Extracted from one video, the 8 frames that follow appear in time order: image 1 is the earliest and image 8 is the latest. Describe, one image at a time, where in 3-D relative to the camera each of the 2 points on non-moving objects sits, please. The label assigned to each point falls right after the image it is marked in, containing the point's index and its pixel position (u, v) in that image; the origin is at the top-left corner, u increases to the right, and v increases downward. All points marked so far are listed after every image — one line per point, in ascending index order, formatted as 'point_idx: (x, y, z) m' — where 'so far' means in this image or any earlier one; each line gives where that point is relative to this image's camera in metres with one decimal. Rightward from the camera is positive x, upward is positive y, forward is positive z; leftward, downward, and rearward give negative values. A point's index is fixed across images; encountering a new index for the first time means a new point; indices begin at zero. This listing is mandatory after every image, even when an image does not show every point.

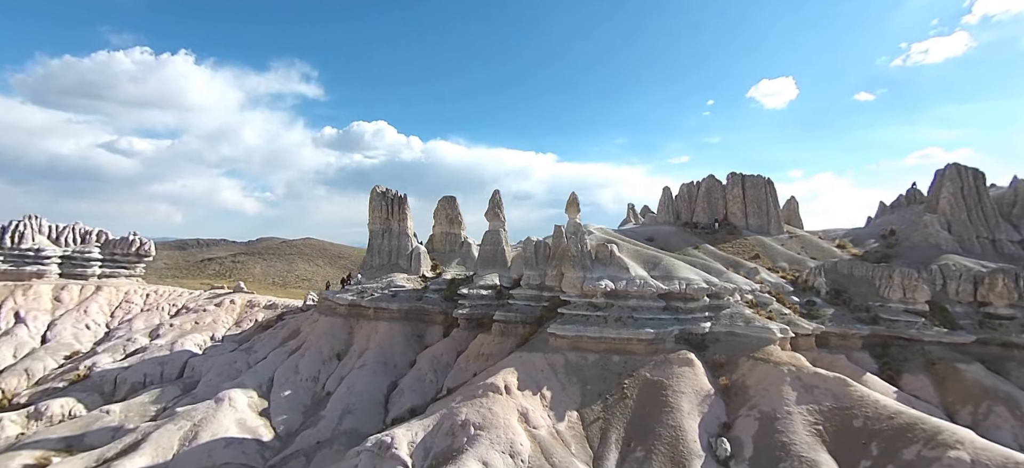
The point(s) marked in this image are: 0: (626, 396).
0: (+4.3, -6.0, +19.5) m
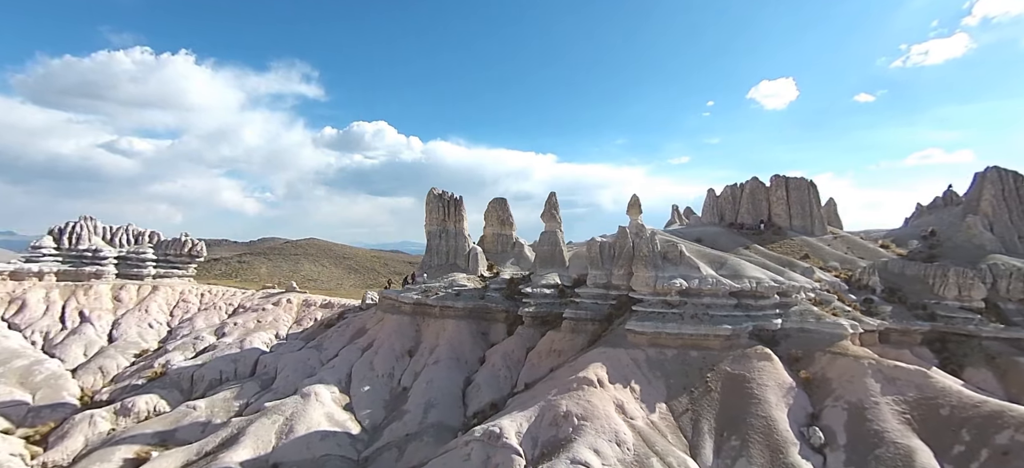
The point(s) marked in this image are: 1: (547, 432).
0: (+7.8, -6.1, +20.6) m
1: (+1.3, -7.0, +18.6) m
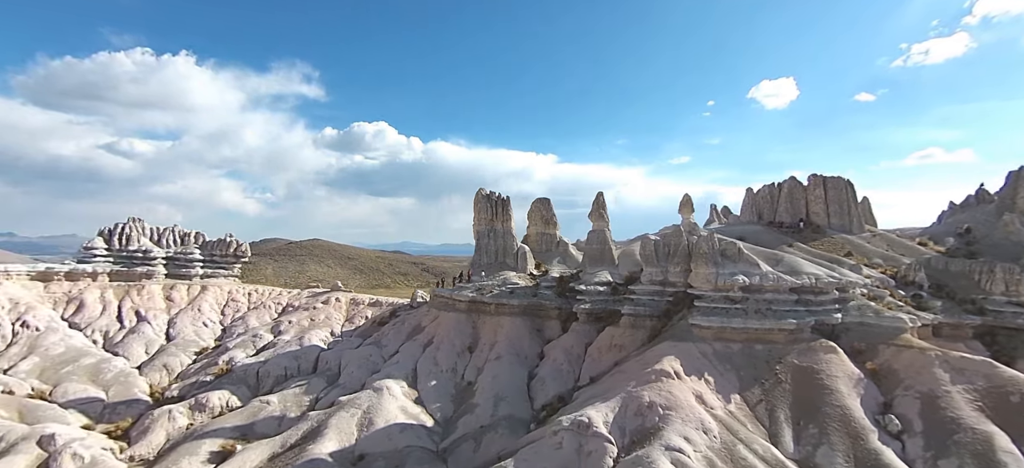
0: (+11.0, -6.0, +21.5) m
1: (+4.5, -6.9, +19.4) m
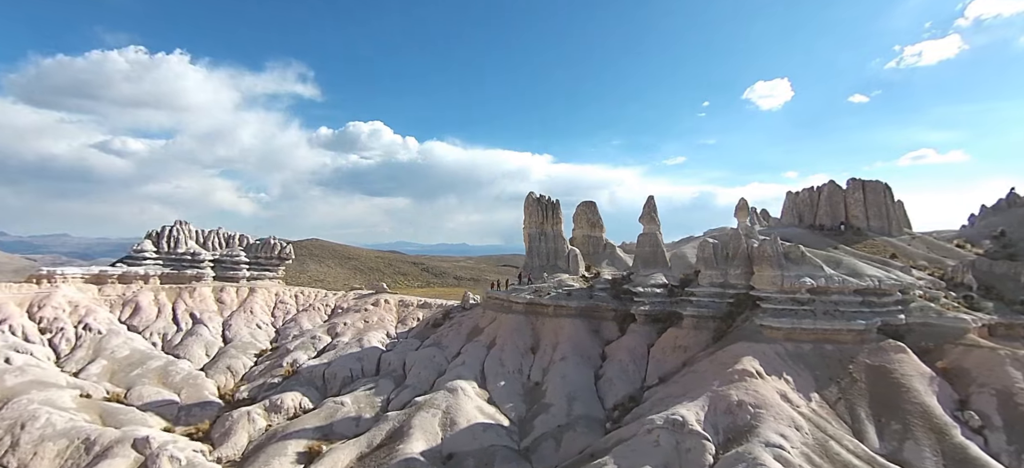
0: (+14.7, -6.2, +22.4) m
1: (+8.2, -7.1, +20.2) m
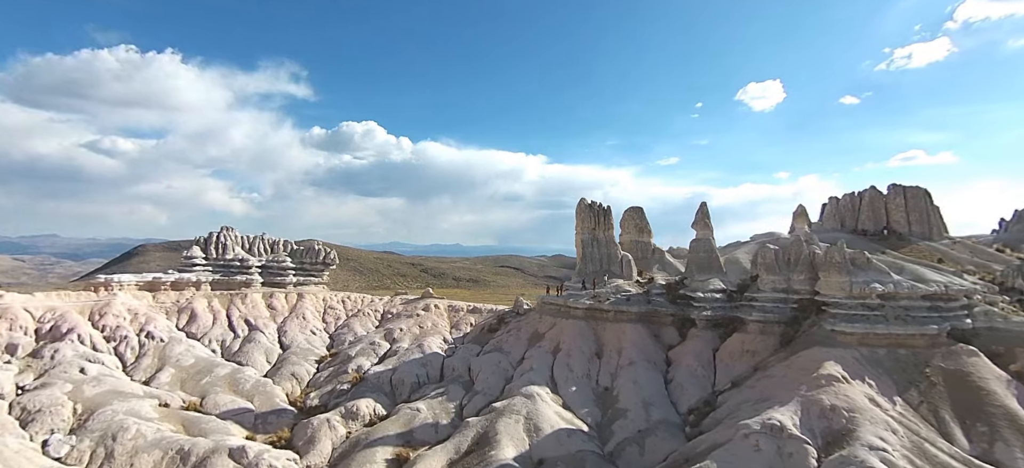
0: (+18.6, -6.6, +23.1) m
1: (+12.1, -7.5, +20.8) m
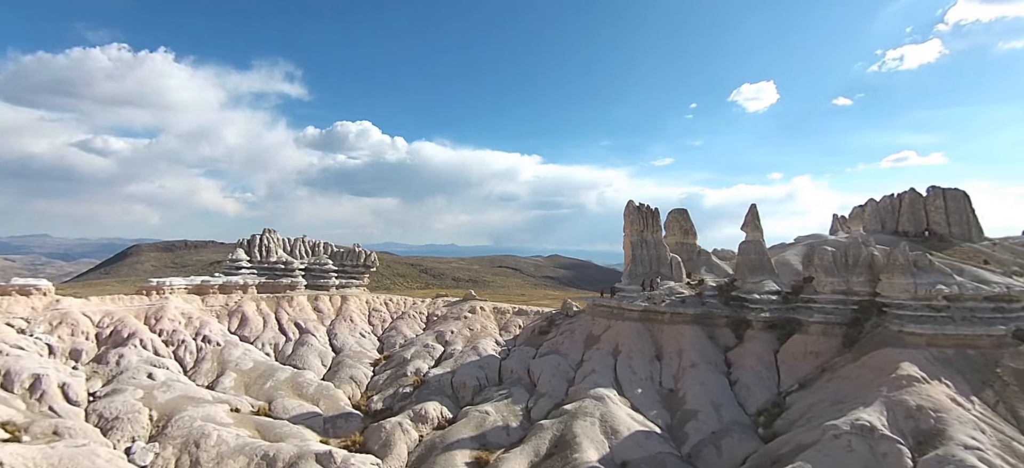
0: (+22.2, -6.7, +23.5) m
1: (+15.8, -7.7, +21.1) m
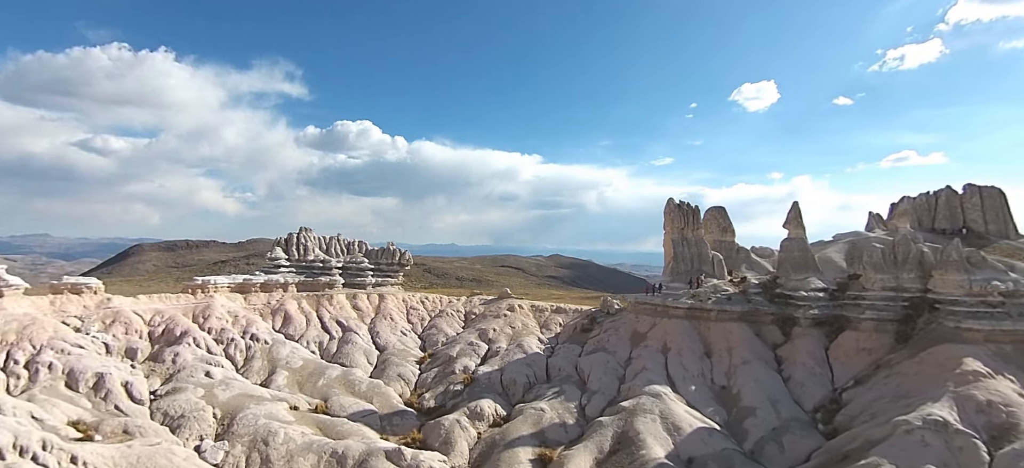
0: (+25.1, -6.5, +23.5) m
1: (+18.7, -7.5, +21.1) m
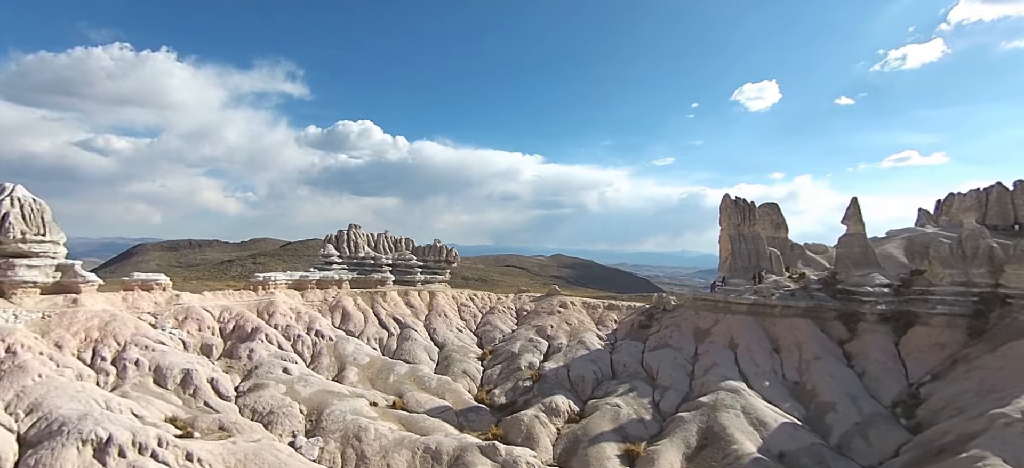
0: (+29.0, -6.2, +23.5) m
1: (+22.6, -7.2, +21.0) m
